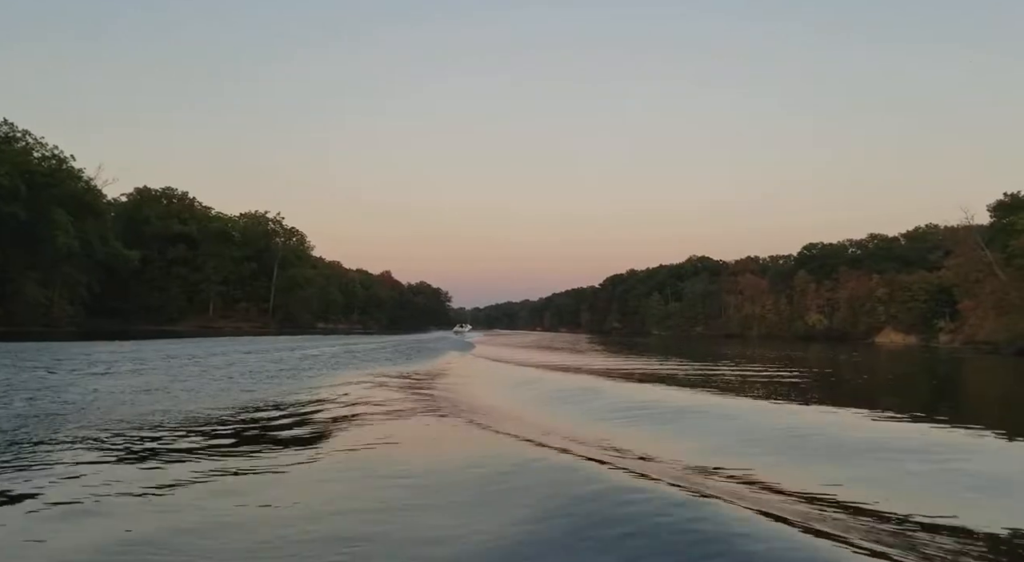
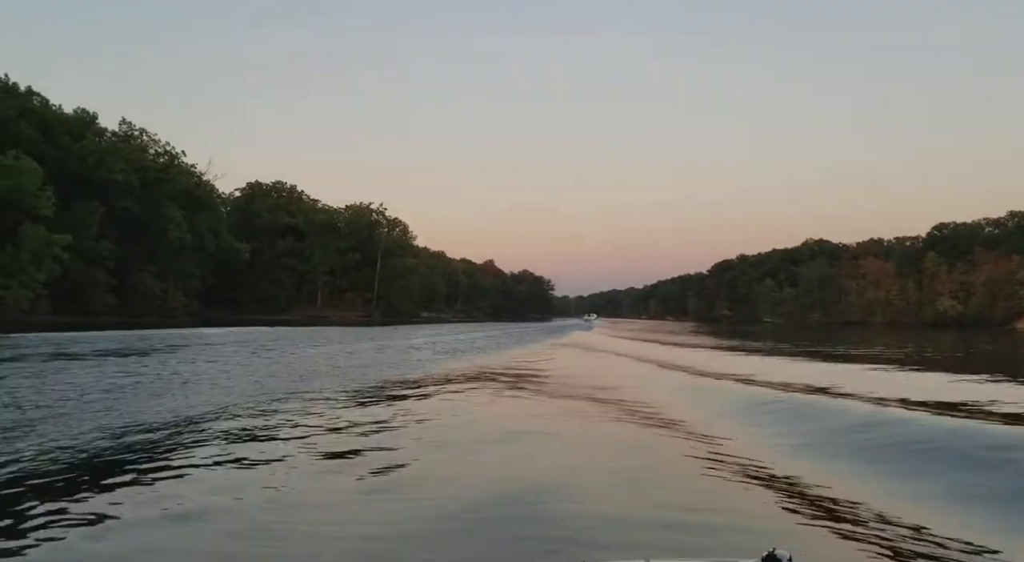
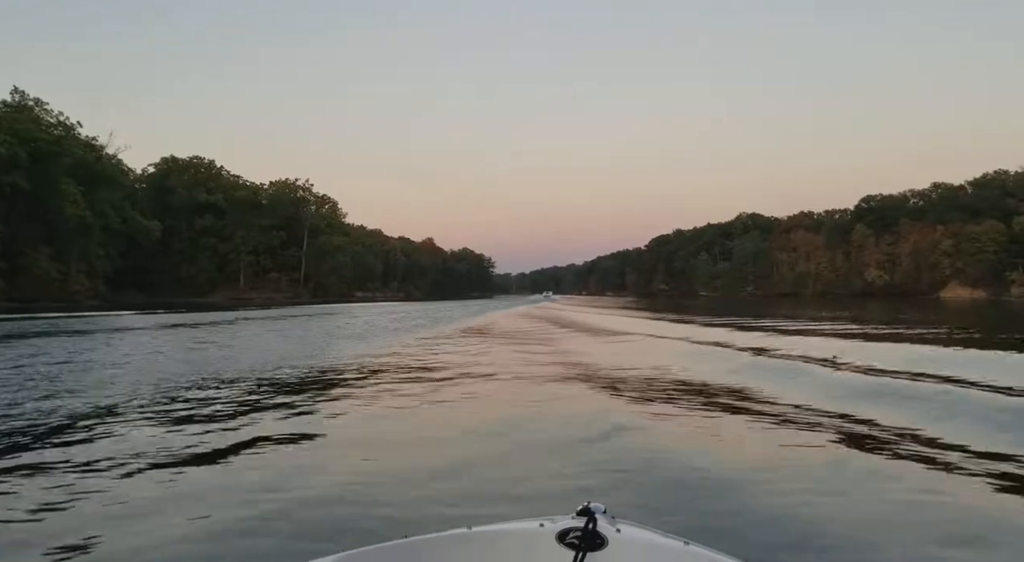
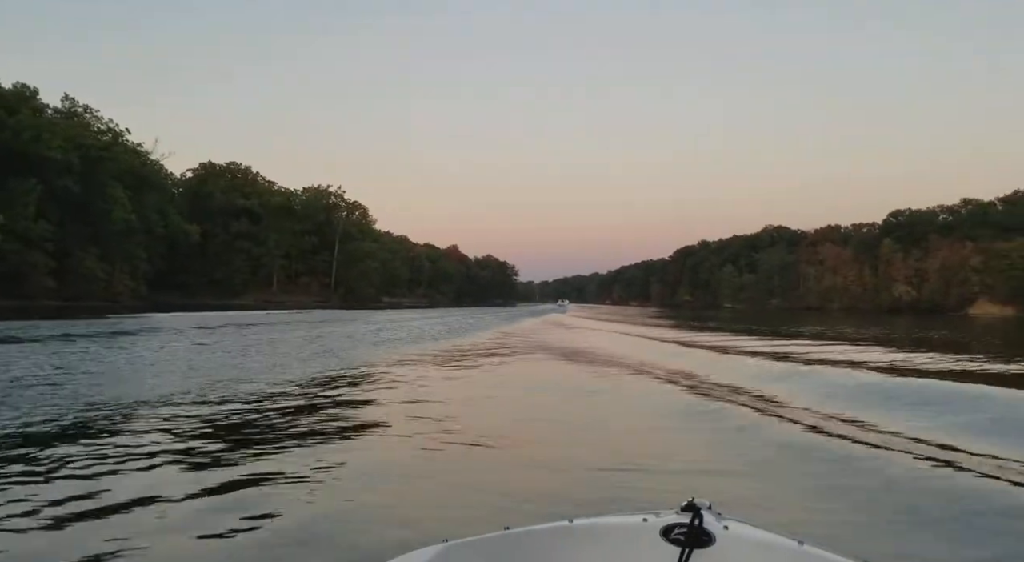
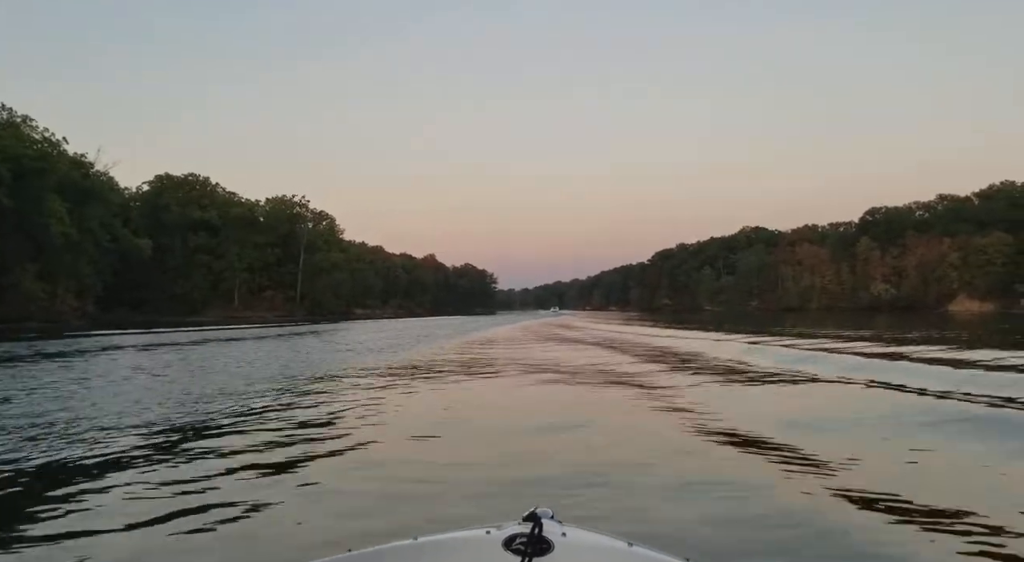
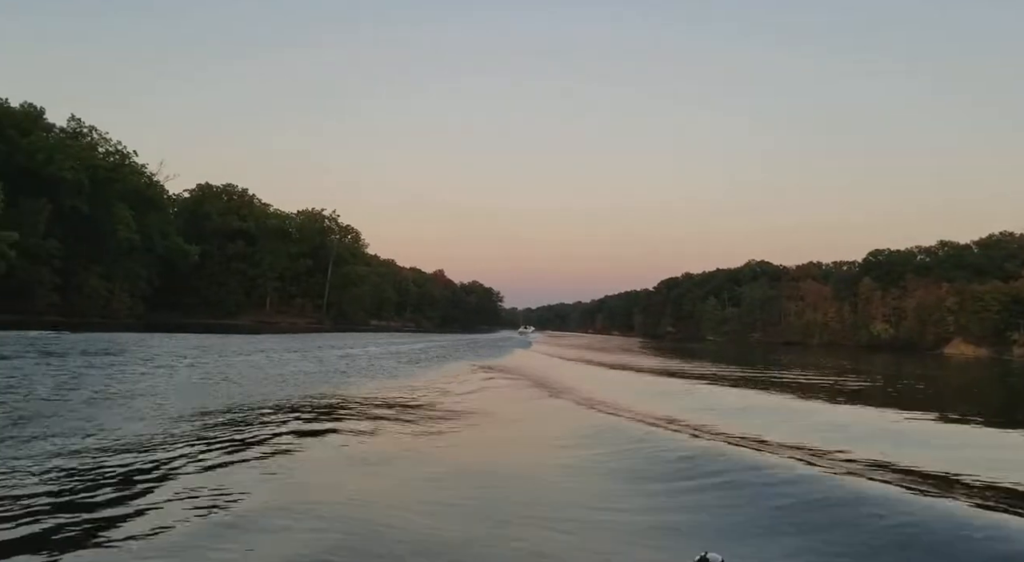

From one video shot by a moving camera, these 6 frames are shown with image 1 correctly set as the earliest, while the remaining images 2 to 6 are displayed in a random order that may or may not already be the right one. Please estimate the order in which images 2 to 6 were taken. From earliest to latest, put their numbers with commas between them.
6, 2, 4, 3, 5
